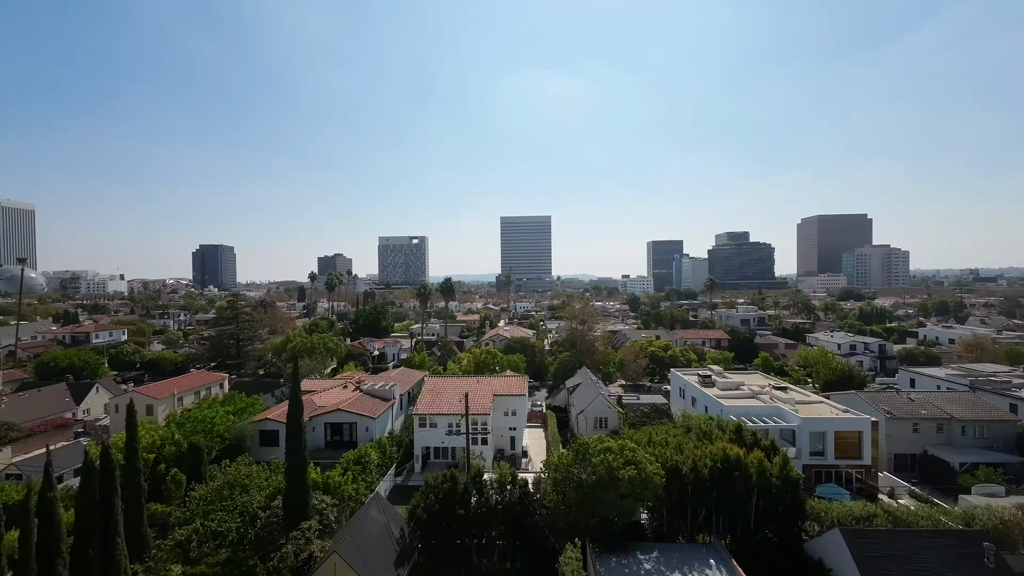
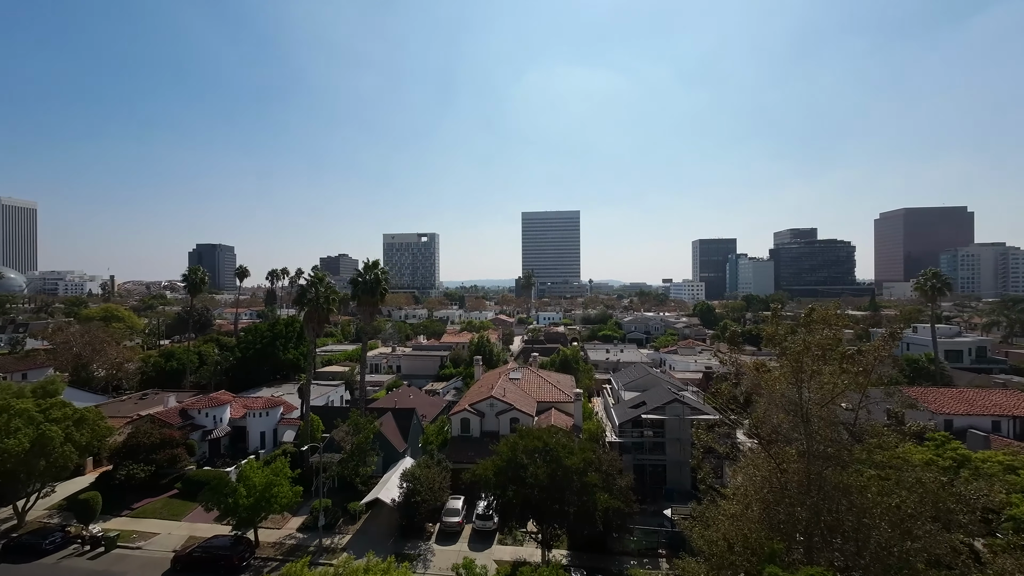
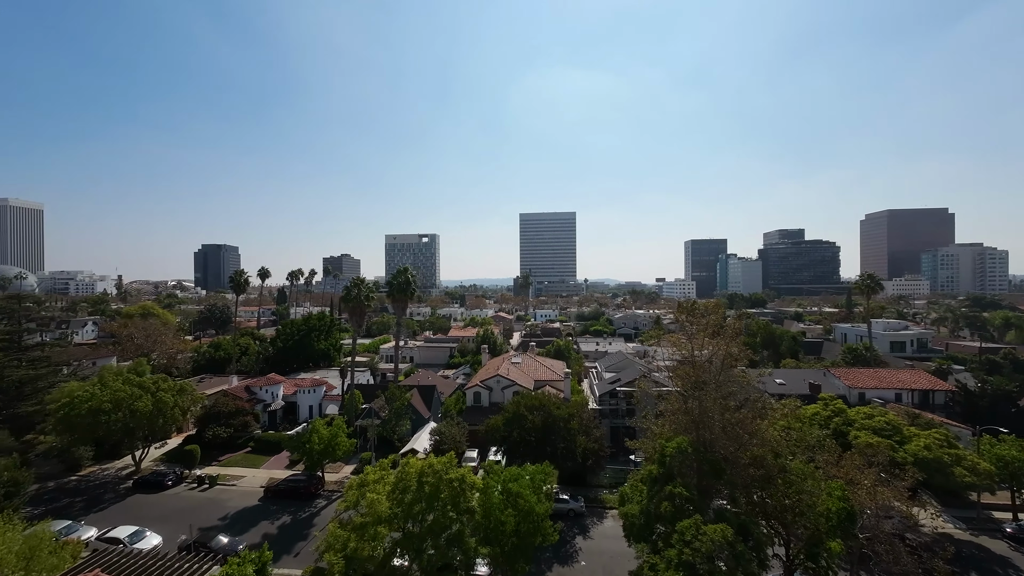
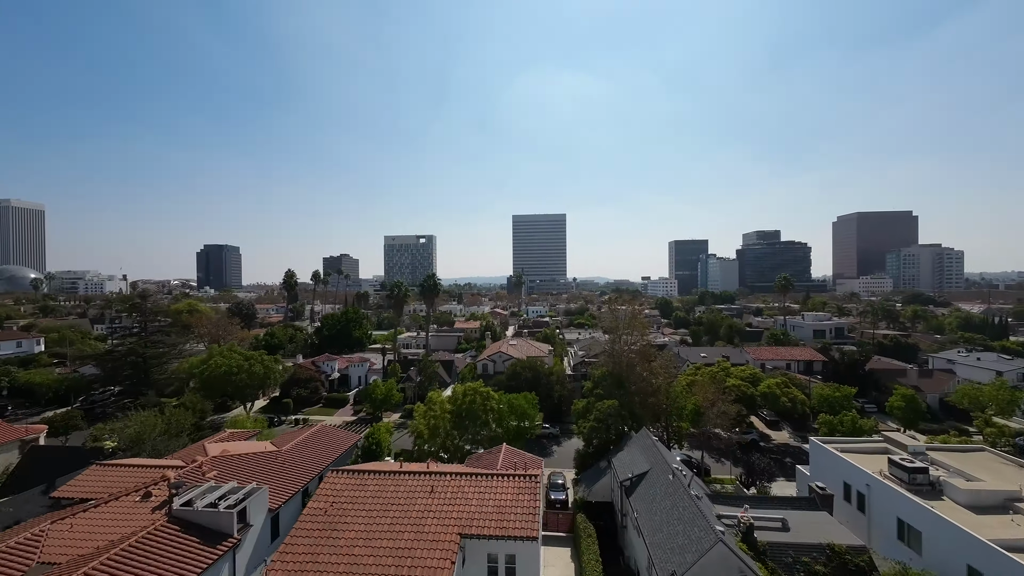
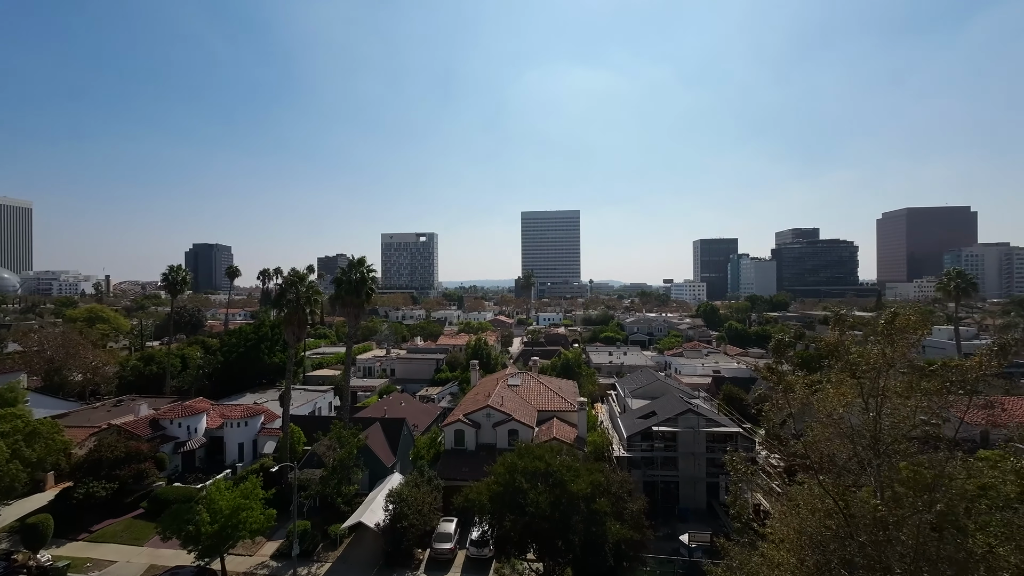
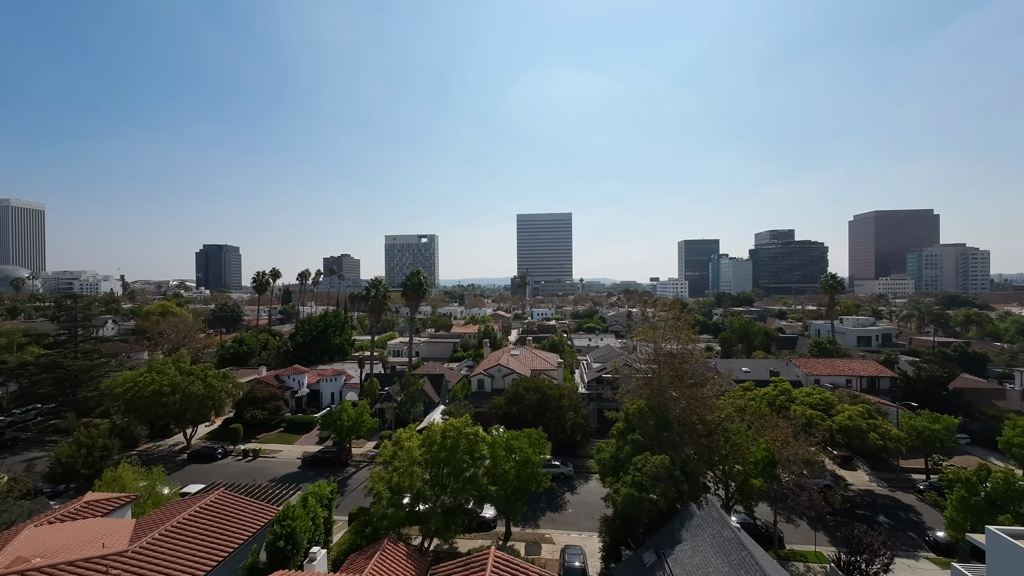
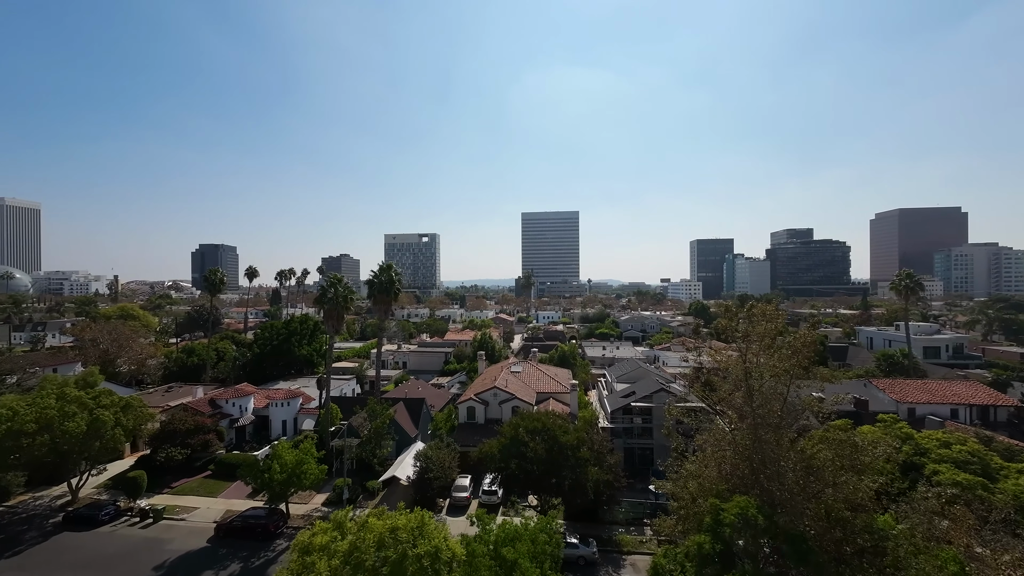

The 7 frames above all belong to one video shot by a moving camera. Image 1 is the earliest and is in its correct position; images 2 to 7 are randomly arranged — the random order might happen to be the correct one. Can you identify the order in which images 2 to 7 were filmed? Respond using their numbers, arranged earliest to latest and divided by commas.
4, 6, 3, 7, 2, 5
